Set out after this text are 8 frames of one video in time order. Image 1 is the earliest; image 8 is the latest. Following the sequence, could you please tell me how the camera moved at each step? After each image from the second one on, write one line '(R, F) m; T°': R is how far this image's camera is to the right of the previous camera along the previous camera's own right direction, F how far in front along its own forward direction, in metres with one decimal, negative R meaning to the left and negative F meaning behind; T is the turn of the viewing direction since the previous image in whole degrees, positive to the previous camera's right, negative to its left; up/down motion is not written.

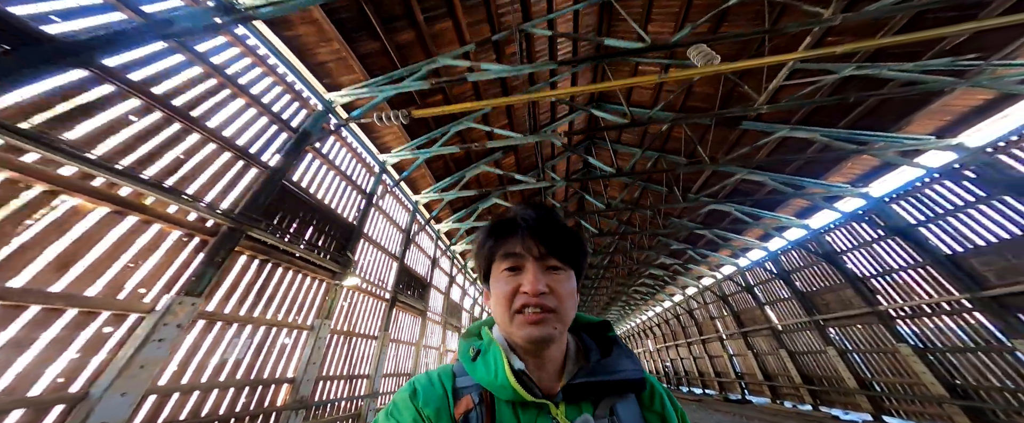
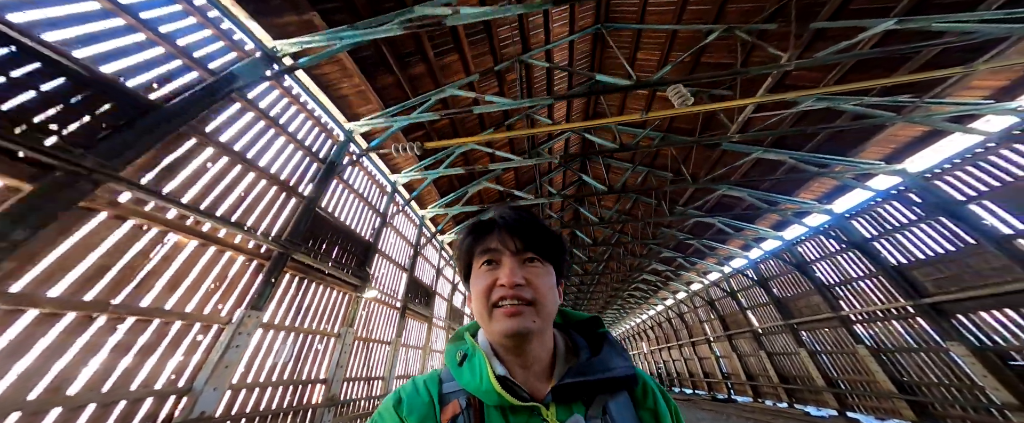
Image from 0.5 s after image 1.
(-0.1, -0.6) m; +1°
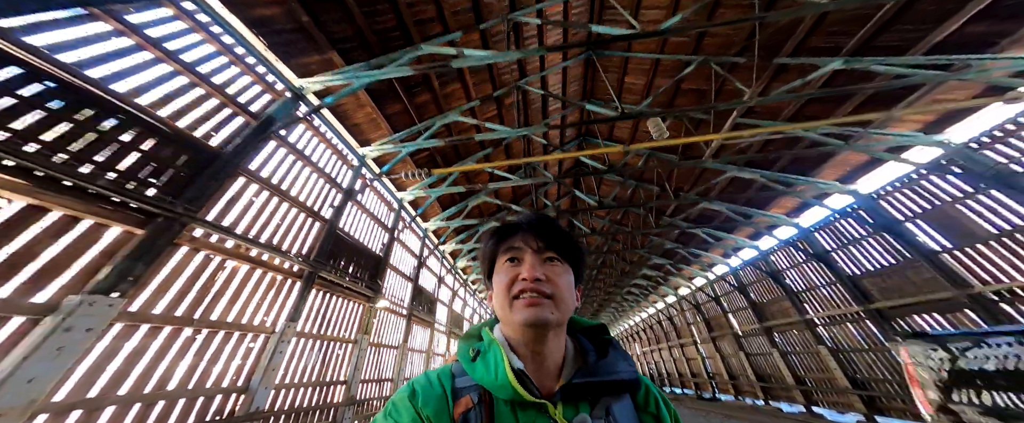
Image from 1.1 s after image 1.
(0.0, -0.6) m; +1°
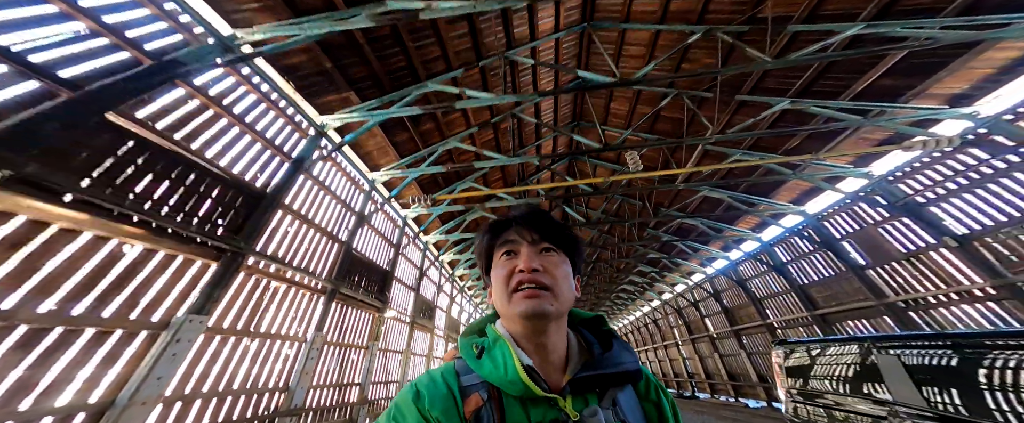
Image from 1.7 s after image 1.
(0.0, -0.7) m; +1°
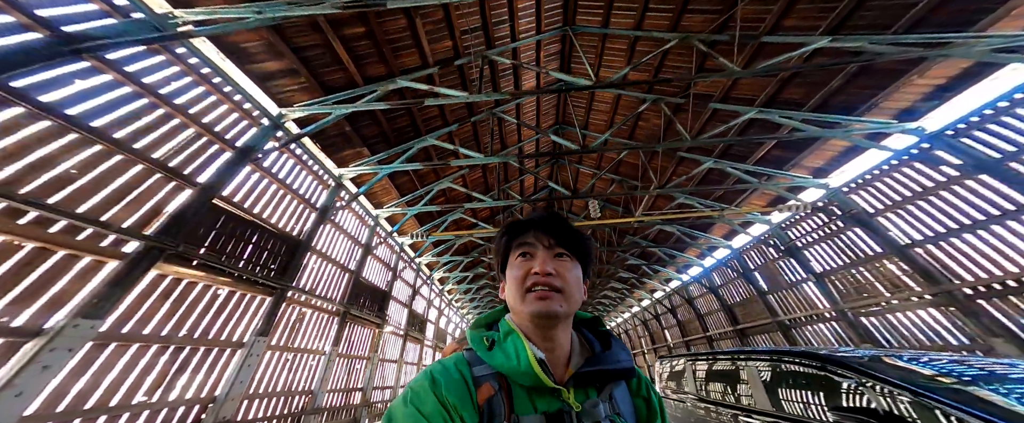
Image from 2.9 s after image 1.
(+0.2, -1.3) m; +2°
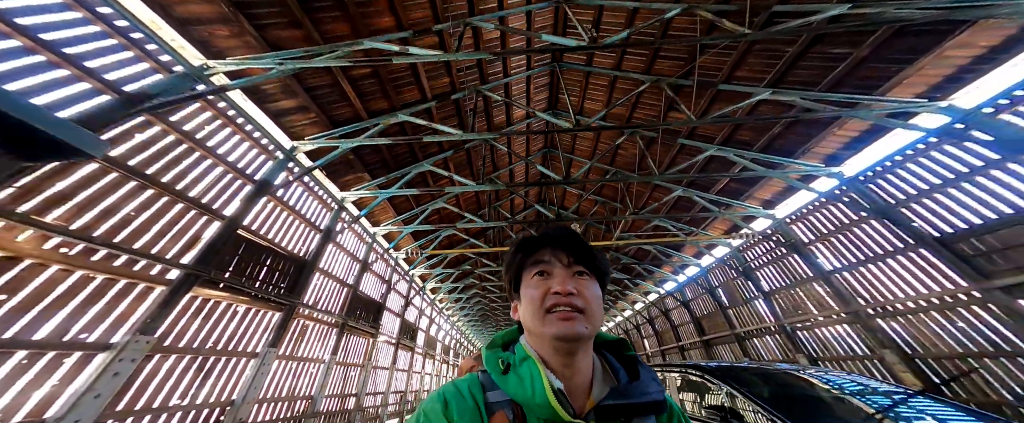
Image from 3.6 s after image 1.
(+0.2, -0.7) m; +1°
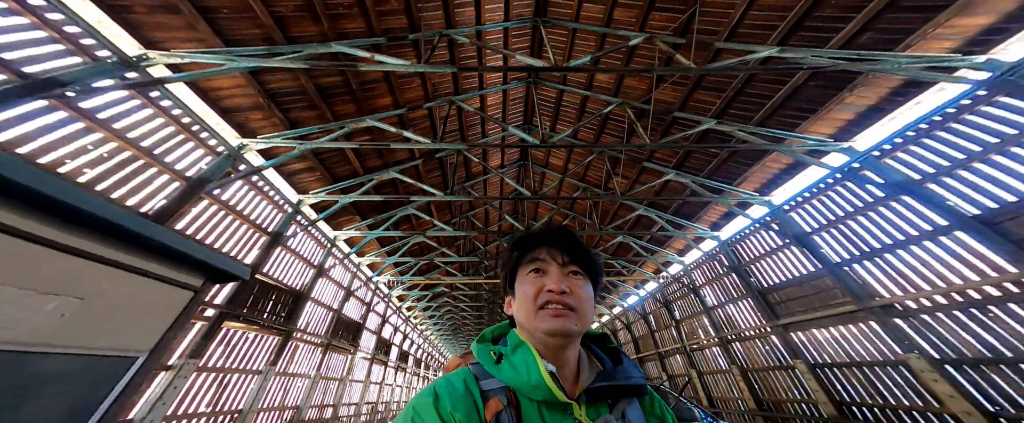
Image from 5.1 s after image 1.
(+0.4, -1.5) m; +4°
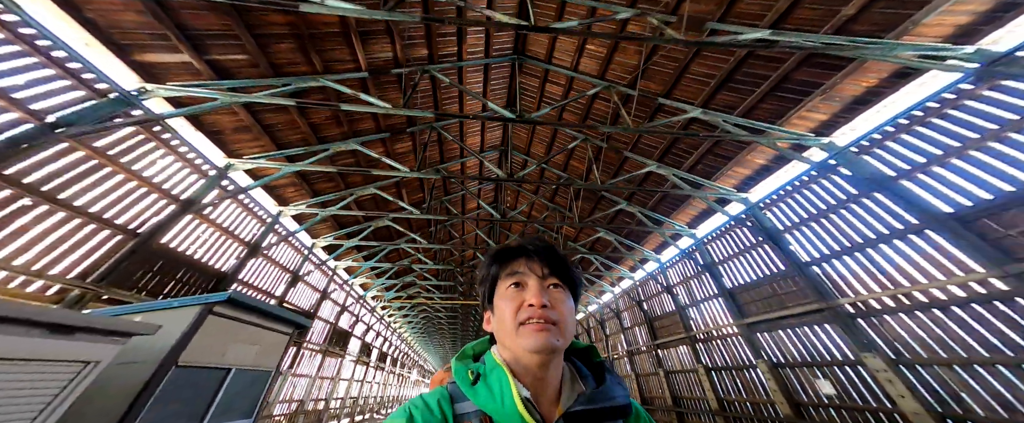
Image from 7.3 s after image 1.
(+0.5, -2.3) m; +3°
